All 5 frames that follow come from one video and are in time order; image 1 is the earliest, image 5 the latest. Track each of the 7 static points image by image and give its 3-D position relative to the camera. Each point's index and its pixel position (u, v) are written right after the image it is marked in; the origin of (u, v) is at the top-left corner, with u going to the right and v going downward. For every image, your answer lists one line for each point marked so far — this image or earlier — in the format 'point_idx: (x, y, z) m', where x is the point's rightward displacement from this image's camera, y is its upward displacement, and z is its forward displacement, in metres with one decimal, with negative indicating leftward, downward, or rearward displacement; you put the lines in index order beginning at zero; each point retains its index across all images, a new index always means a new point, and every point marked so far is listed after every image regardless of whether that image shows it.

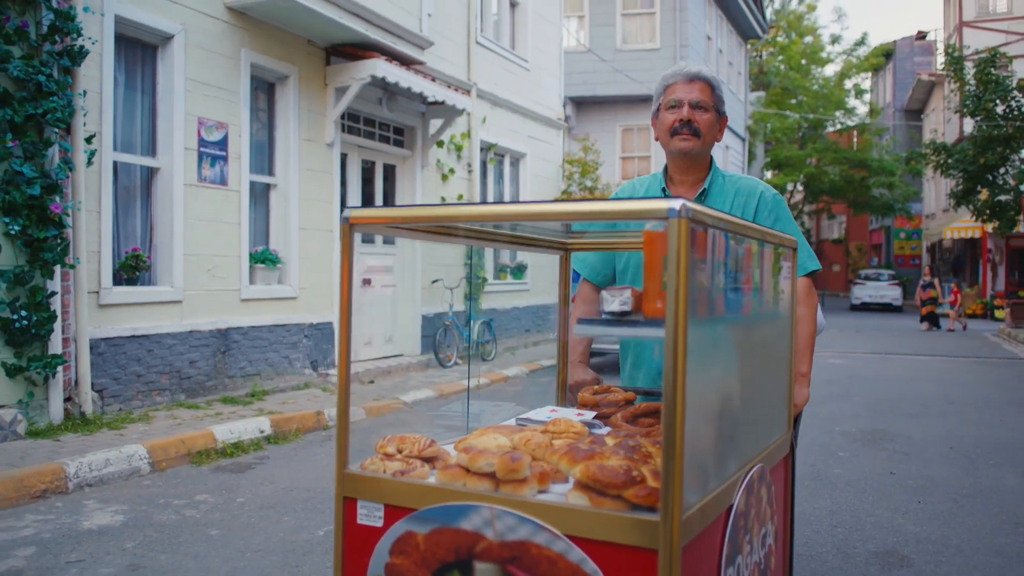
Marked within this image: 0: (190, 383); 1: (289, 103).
0: (-2.9, -0.8, +7.6) m
1: (-2.3, +1.9, +8.8) m
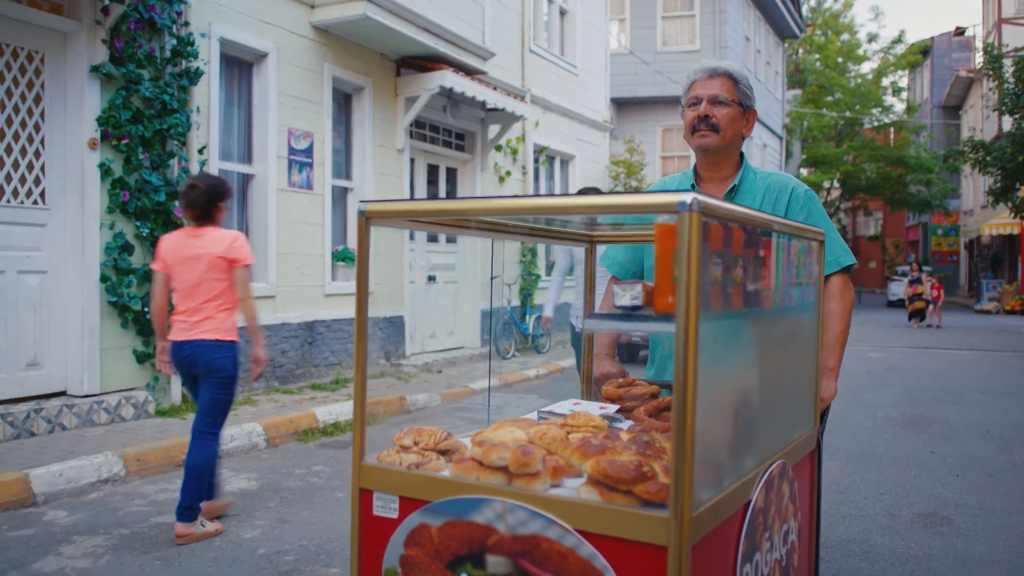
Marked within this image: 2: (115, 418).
0: (-2.3, -0.8, +8.3) m
1: (-1.6, +2.0, +9.5) m
2: (-2.9, -1.0, +6.2) m
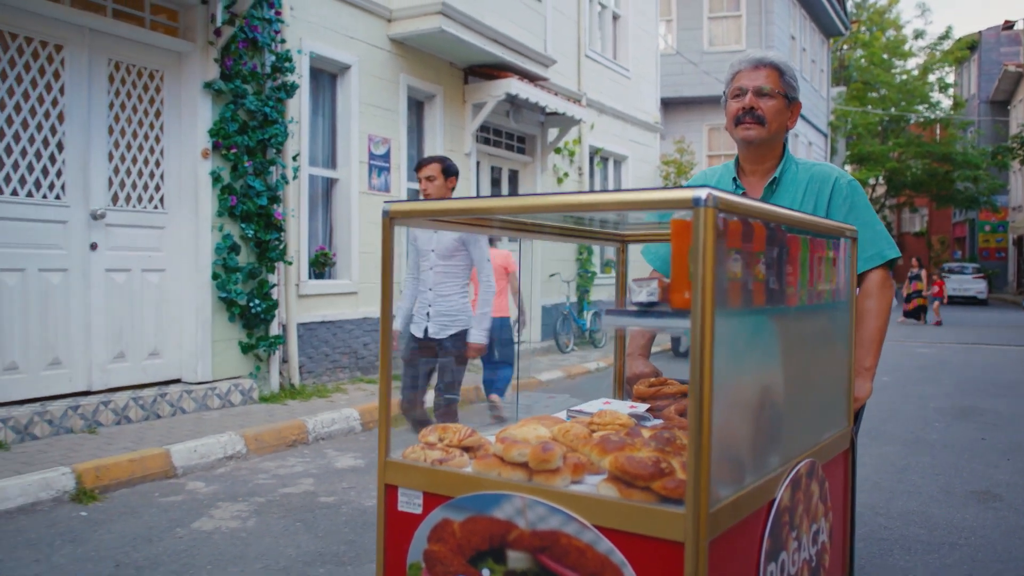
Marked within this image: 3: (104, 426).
0: (-1.6, -0.8, +8.9) m
1: (-0.9, +2.0, +10.0) m
2: (-2.3, -0.9, +6.8) m
3: (-2.9, -1.0, +5.9) m
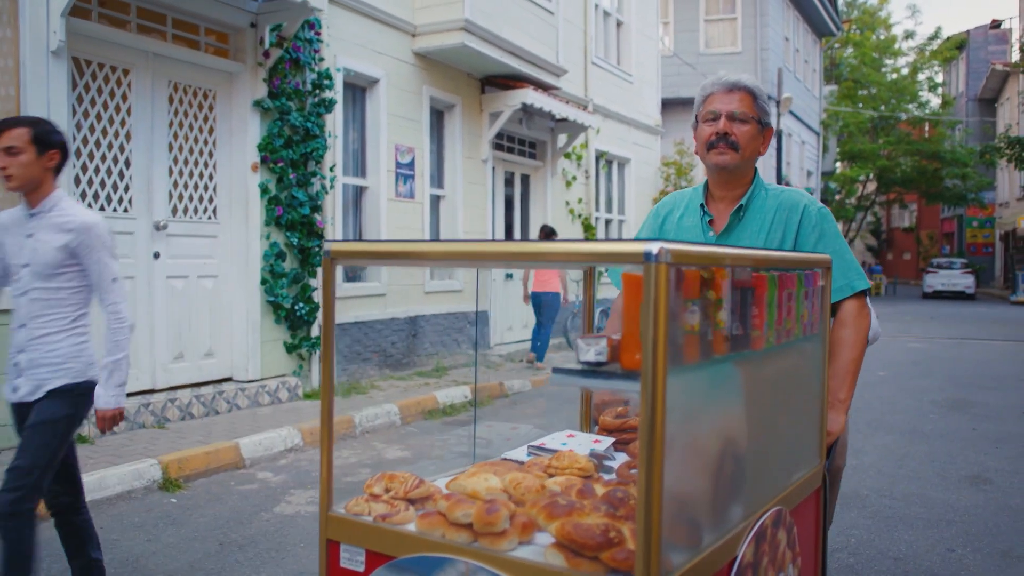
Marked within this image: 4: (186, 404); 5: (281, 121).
0: (-1.3, -0.8, +9.4) m
1: (-0.7, +2.0, +10.5) m
2: (-2.1, -1.0, +7.4) m
3: (-2.6, -1.0, +6.4) m
4: (-2.5, -0.9, +6.6) m
5: (-2.1, +1.5, +7.5) m
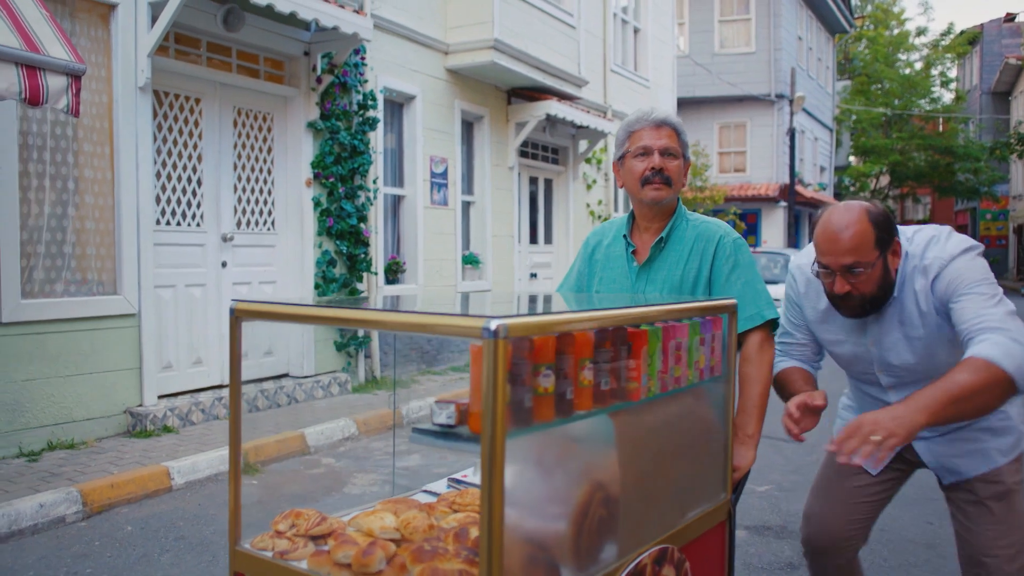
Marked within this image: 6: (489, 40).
0: (-1.0, -0.8, +10.1) m
1: (-0.4, +2.0, +11.2) m
2: (-1.8, -1.0, +8.1) m
3: (-2.3, -1.1, +7.2) m
4: (-2.3, -1.0, +7.3) m
5: (-1.8, +1.4, +8.2) m
6: (-0.3, +3.0, +10.2) m
